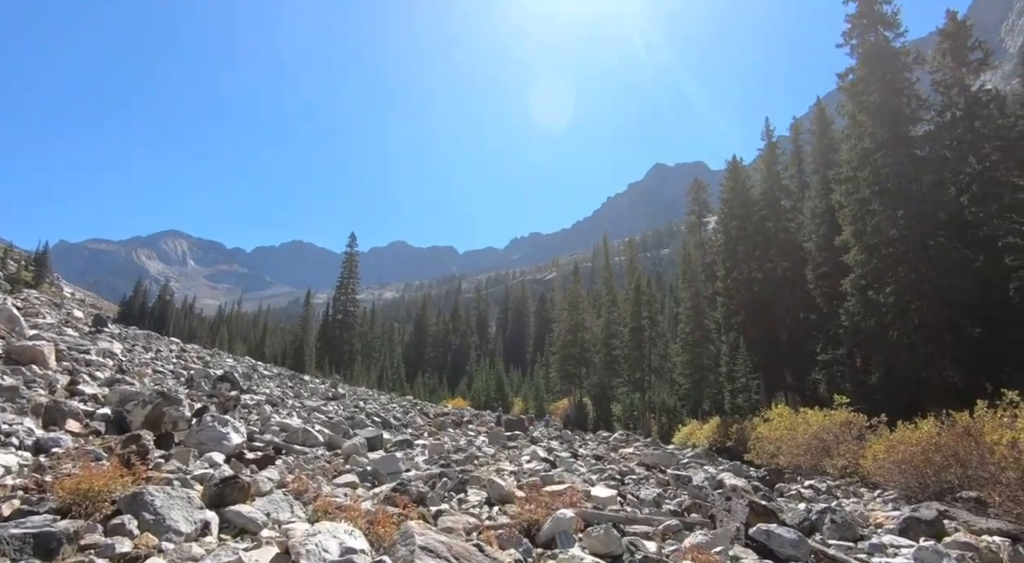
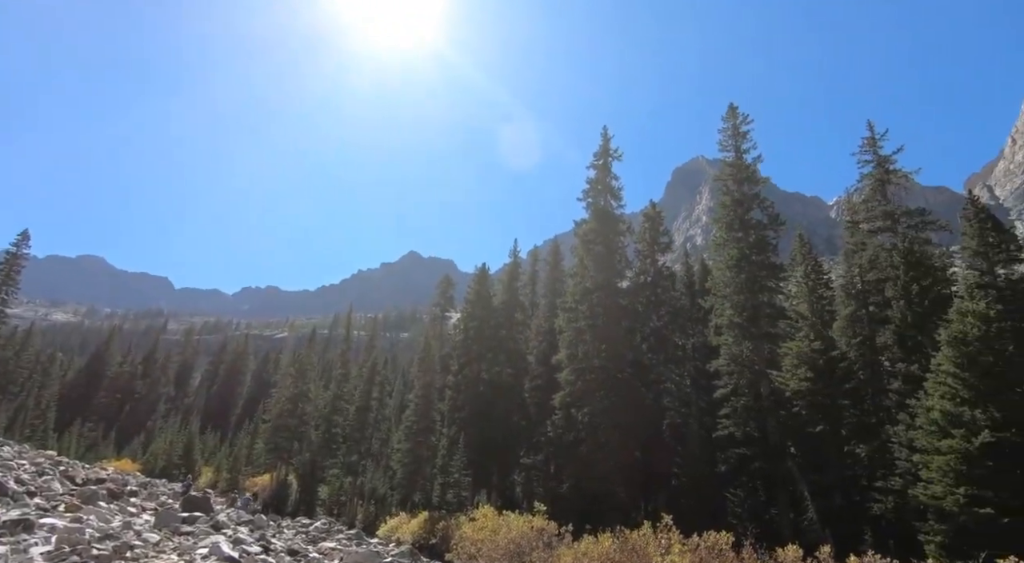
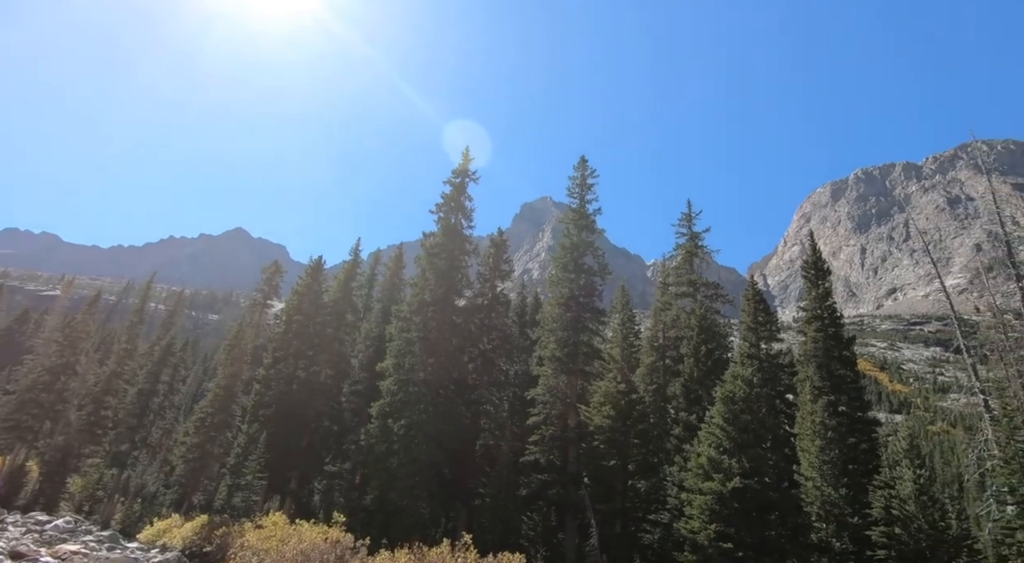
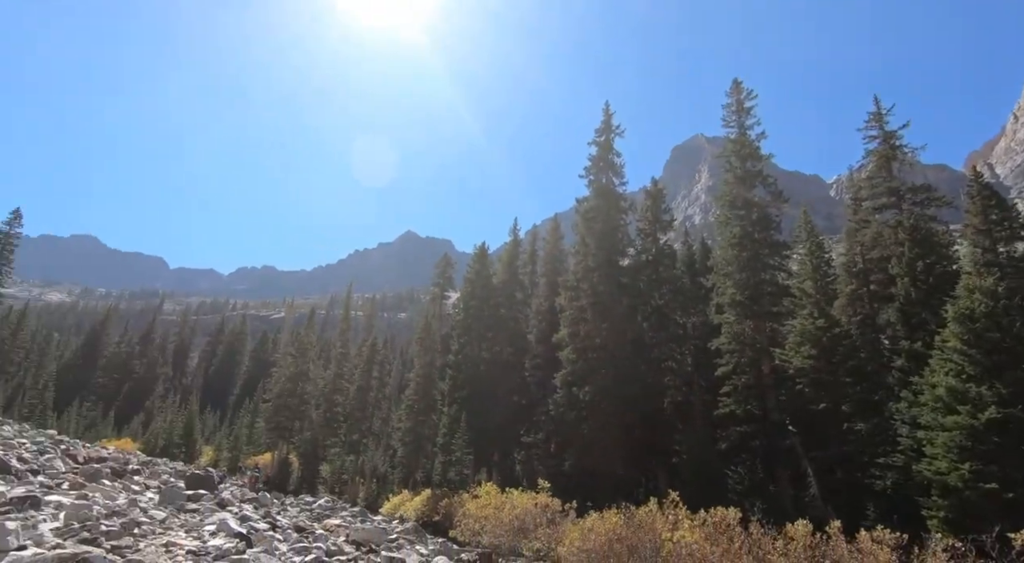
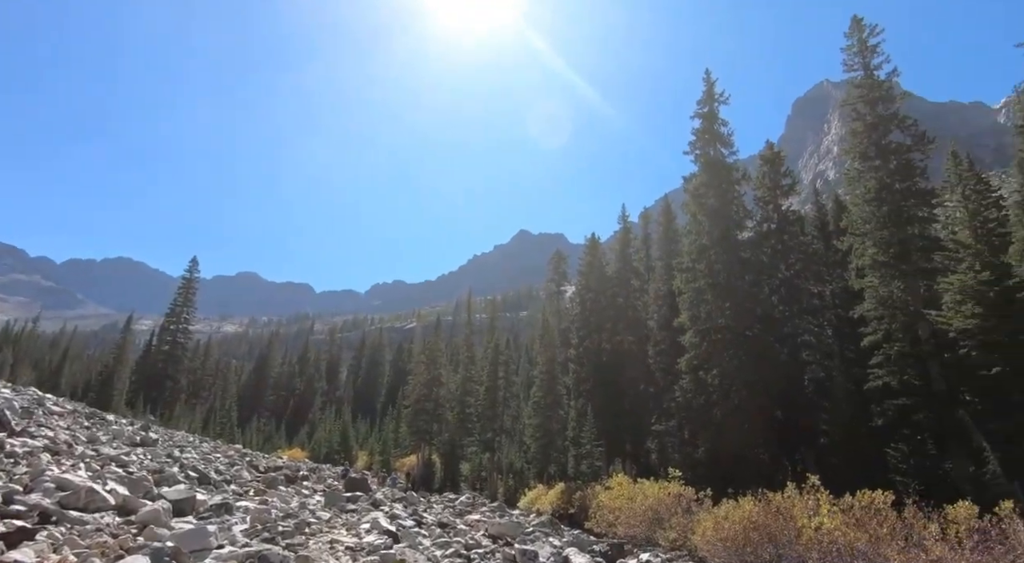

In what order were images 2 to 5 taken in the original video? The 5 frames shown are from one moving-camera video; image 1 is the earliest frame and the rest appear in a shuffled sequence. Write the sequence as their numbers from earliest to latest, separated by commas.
5, 2, 3, 4
